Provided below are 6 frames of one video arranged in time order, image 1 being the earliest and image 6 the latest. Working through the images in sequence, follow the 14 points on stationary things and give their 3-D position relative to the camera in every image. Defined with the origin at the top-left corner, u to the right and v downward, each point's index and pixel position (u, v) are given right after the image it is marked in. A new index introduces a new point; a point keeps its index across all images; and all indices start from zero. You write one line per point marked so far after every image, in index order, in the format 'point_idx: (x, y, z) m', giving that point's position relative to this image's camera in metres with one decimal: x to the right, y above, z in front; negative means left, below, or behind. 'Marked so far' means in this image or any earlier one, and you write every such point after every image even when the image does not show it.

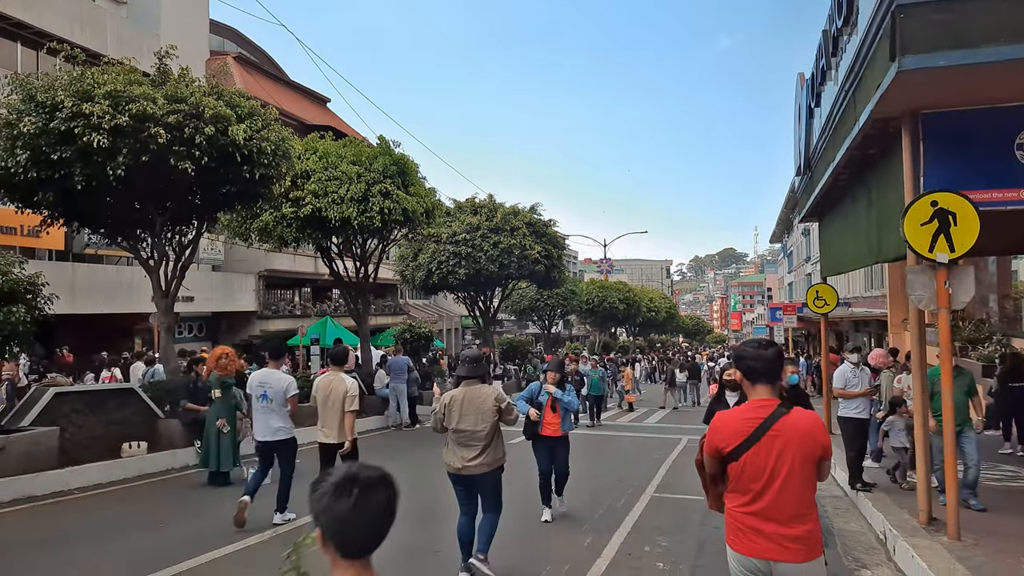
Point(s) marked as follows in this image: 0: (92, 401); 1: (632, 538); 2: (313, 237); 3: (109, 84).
0: (-6.9, -1.8, +11.7) m
1: (+1.4, -2.9, +8.3) m
2: (-5.3, +1.4, +19.1) m
3: (-6.6, +3.3, +11.7) m
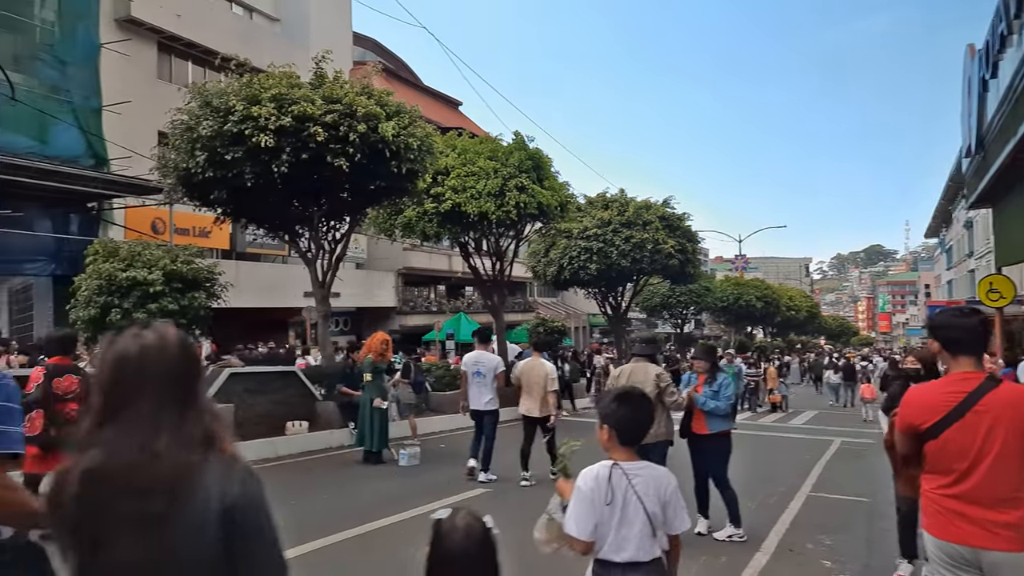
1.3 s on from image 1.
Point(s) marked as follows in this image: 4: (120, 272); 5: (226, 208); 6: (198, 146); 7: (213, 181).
0: (-4.5, -1.7, +12.7) m
1: (+3.1, -2.7, +7.9) m
2: (-1.6, +1.5, +19.7) m
3: (-4.2, +3.5, +12.6) m
4: (-5.9, +0.2, +10.7) m
5: (-5.4, +1.5, +13.6) m
6: (-5.5, +2.5, +12.5) m
7: (-5.4, +1.9, +12.9) m
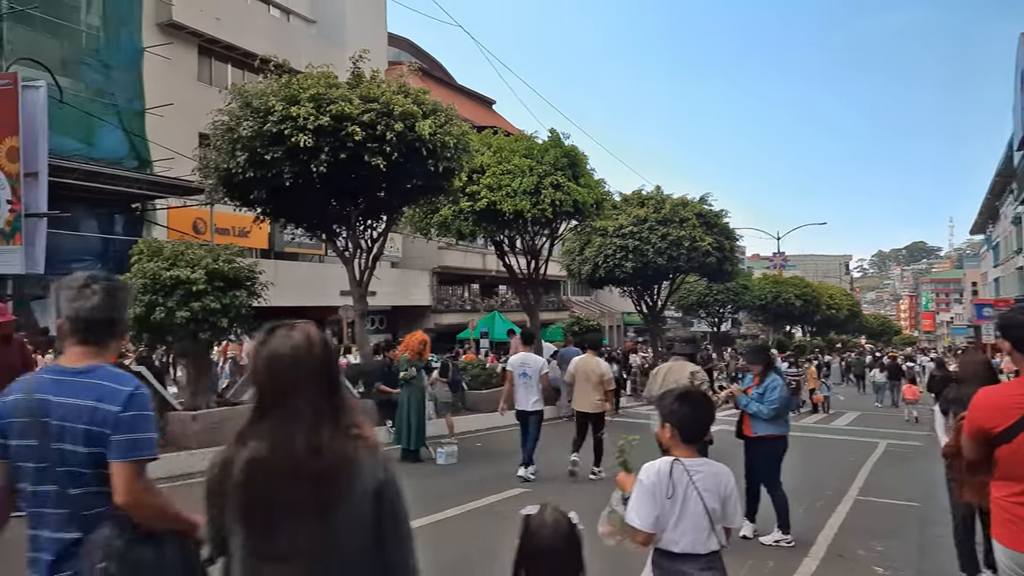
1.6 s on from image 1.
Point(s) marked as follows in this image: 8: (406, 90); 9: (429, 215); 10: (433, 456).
0: (-3.8, -1.6, +12.8) m
1: (+3.5, -2.7, +7.6) m
2: (-0.7, +1.6, +19.6) m
3: (-3.6, +3.6, +12.7) m
4: (-5.3, +0.3, +10.9) m
5: (-4.7, +1.5, +13.7) m
6: (-4.8, +2.5, +12.7) m
7: (-4.7, +1.9, +13.0) m
8: (-2.0, +3.8, +13.6) m
9: (-2.2, +2.0, +19.3) m
10: (-1.3, -2.8, +12.0) m
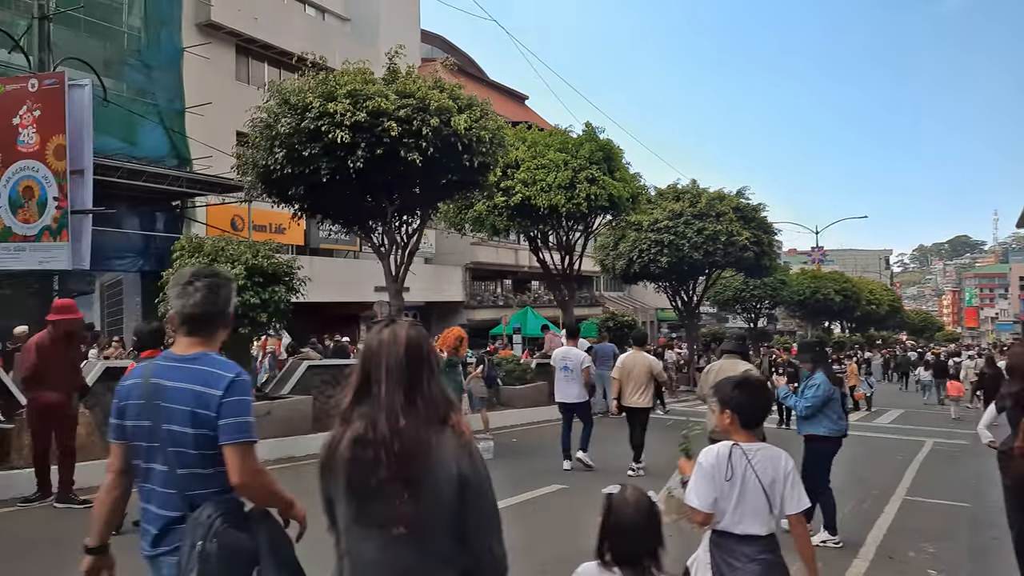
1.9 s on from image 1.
0: (-3.2, -1.6, +12.9) m
1: (+3.9, -2.6, +7.4) m
2: (+0.3, +1.7, +19.6) m
3: (-2.9, +3.6, +12.8) m
4: (-4.8, +0.3, +11.1) m
5: (-4.1, +1.6, +13.9) m
6: (-4.2, +2.6, +12.8) m
7: (-4.0, +2.0, +13.1) m
8: (-1.3, +3.8, +13.5) m
9: (-1.3, +2.1, +19.3) m
10: (-0.7, -2.7, +12.0) m
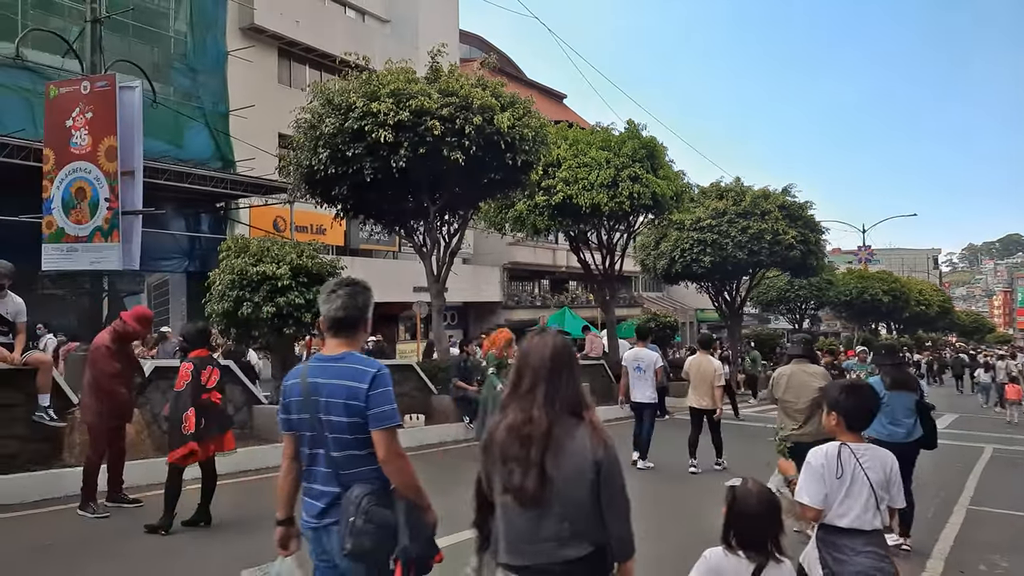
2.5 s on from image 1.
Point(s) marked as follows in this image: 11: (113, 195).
0: (-2.4, -1.6, +12.9) m
1: (+4.4, -2.6, +7.0) m
2: (+1.4, +1.7, +19.3) m
3: (-2.1, +3.6, +12.7) m
4: (-4.1, +0.3, +11.1) m
5: (-3.2, +1.6, +13.9) m
6: (-3.4, +2.6, +12.8) m
7: (-3.2, +2.0, +13.1) m
8: (-0.5, +3.8, +13.4) m
9: (-0.2, +2.1, +19.2) m
10: (0.0, -2.7, +11.8) m
11: (-7.2, +1.7, +12.9) m
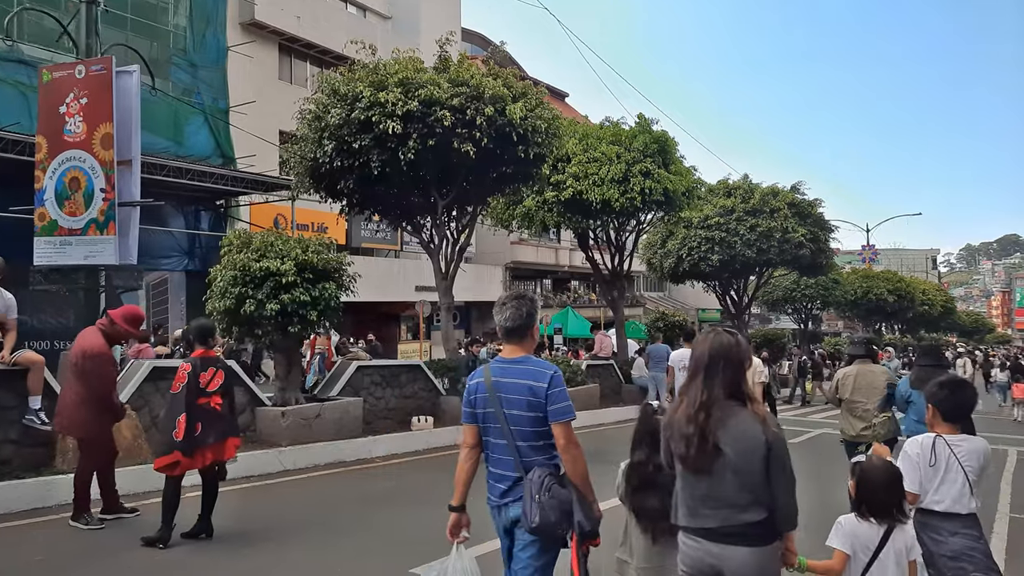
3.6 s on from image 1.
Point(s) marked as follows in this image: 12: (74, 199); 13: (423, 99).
0: (-2.2, -1.5, +12.4) m
1: (+4.6, -2.6, +6.5) m
2: (+1.6, +1.8, +18.9) m
3: (-1.9, +3.7, +12.3) m
4: (-3.8, +0.4, +10.6) m
5: (-3.0, +1.7, +13.4) m
6: (-3.2, +2.6, +12.3) m
7: (-3.0, +2.1, +12.6) m
8: (-0.3, +3.9, +12.9) m
9: (0.0, +2.1, +18.7) m
10: (+0.2, -2.7, +11.3) m
11: (-7.0, +1.7, +12.4) m
12: (-7.7, +1.5, +12.6) m
13: (-1.5, +3.2, +12.0) m
